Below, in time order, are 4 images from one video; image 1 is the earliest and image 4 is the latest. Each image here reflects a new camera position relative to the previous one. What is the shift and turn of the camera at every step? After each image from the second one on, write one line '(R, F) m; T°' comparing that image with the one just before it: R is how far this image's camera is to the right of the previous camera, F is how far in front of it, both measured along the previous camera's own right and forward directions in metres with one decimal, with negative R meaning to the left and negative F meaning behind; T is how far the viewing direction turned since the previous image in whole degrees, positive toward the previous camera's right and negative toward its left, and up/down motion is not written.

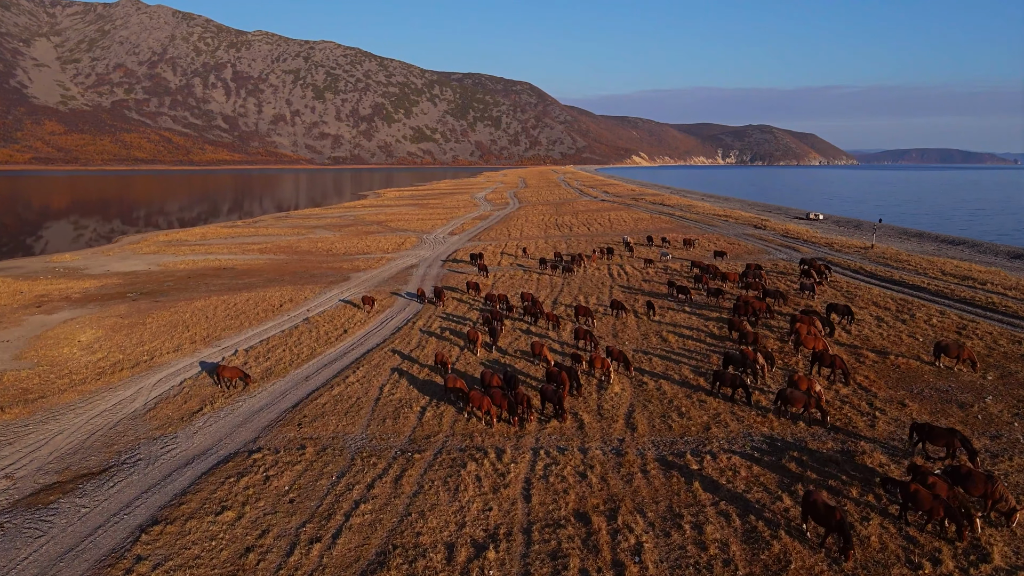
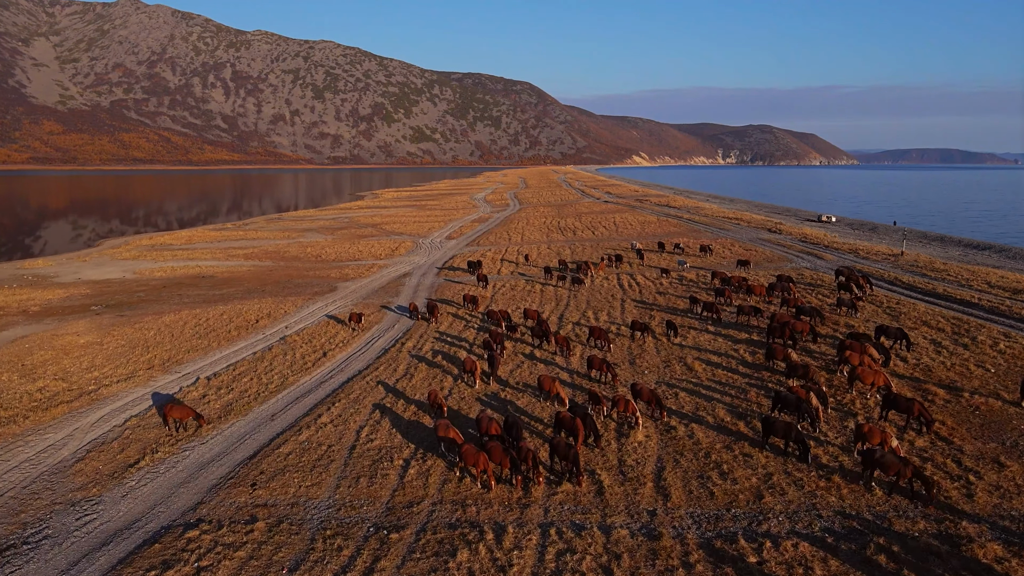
(0.0, +2.2) m; 0°
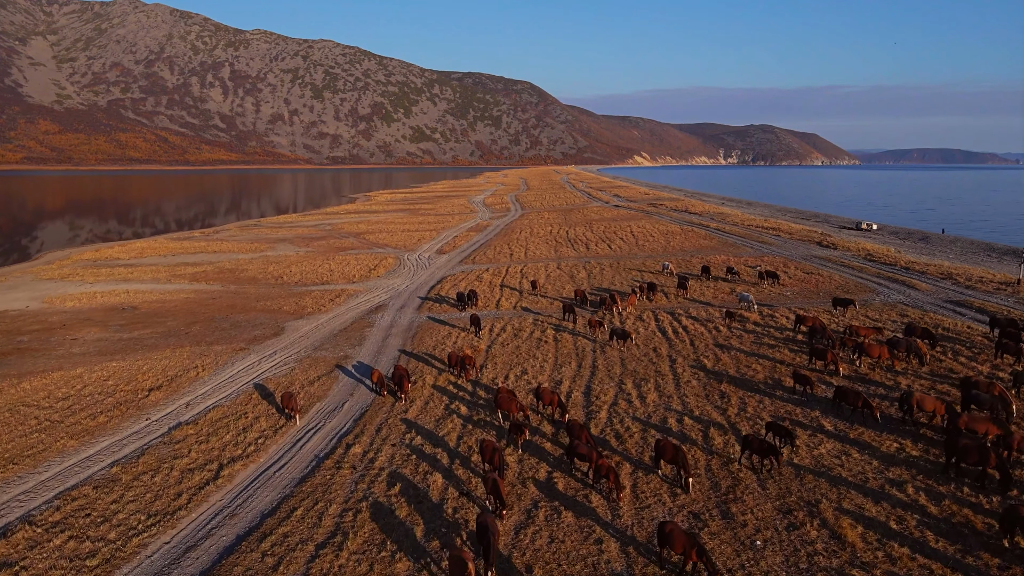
(-0.1, +6.1) m; 0°
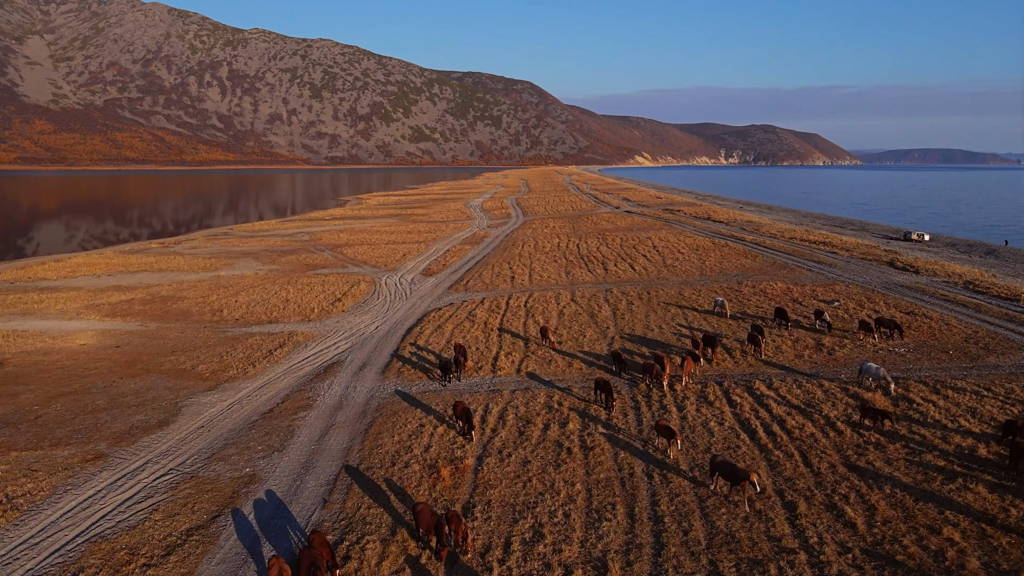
(-0.1, +6.1) m; 0°
